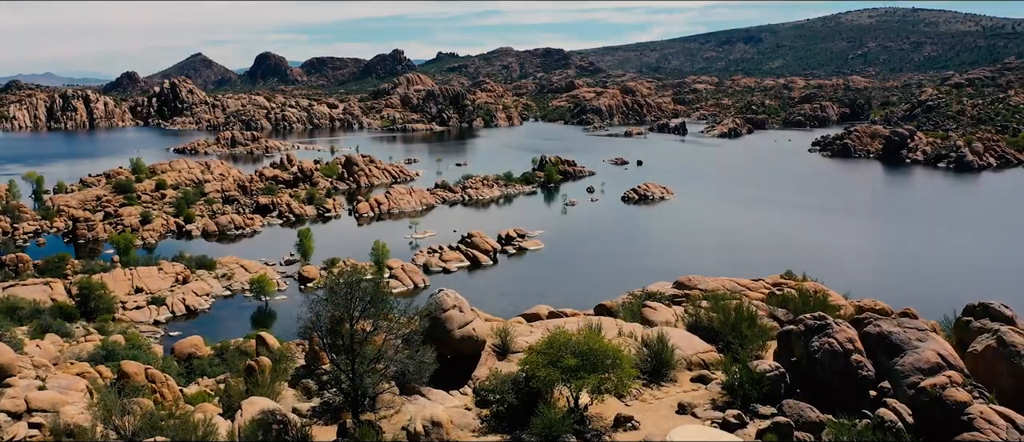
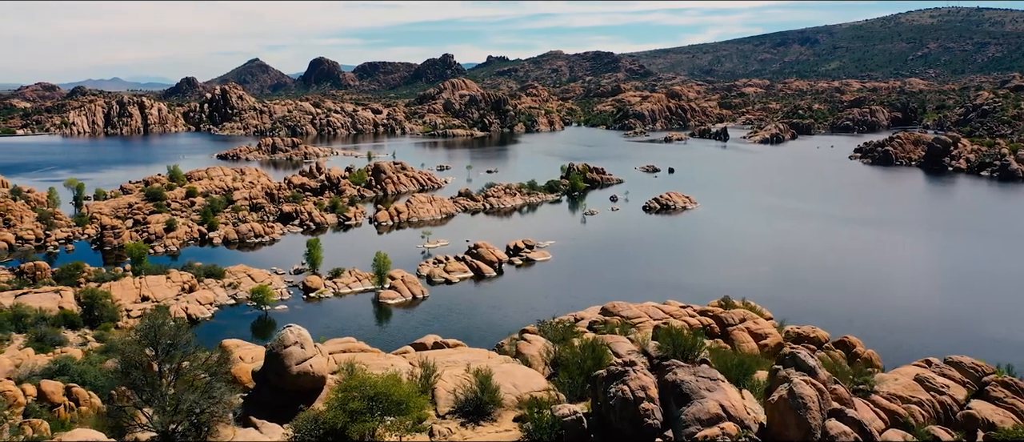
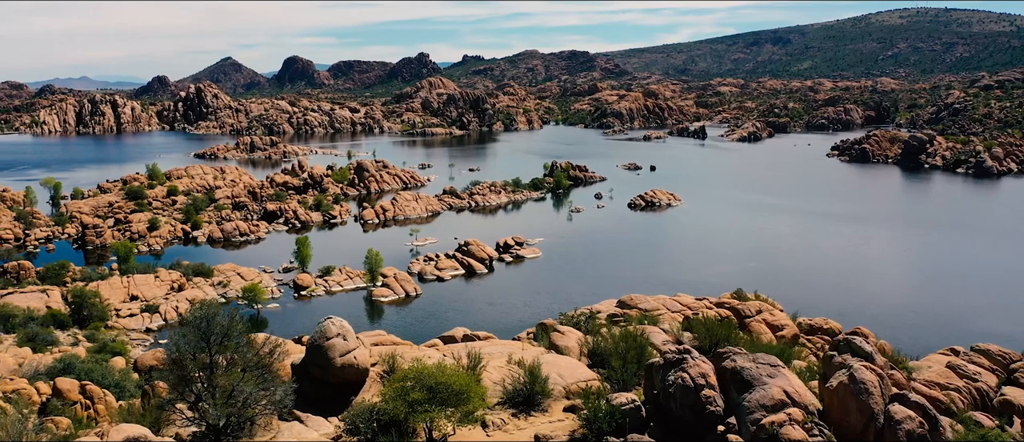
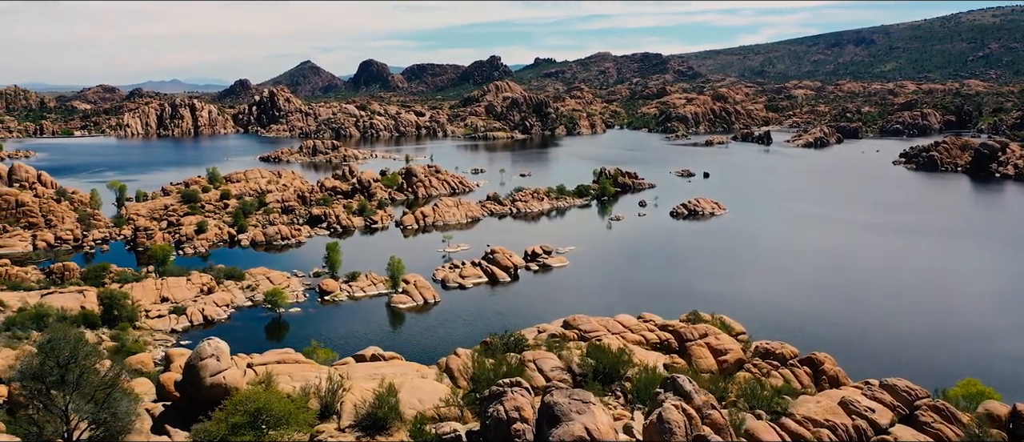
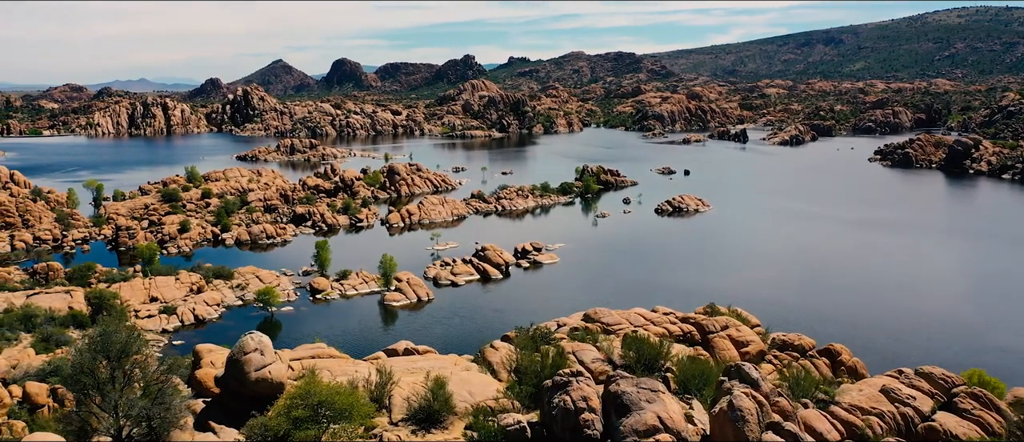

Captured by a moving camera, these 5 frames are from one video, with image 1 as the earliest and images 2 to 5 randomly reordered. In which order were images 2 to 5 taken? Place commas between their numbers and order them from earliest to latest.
3, 2, 5, 4
